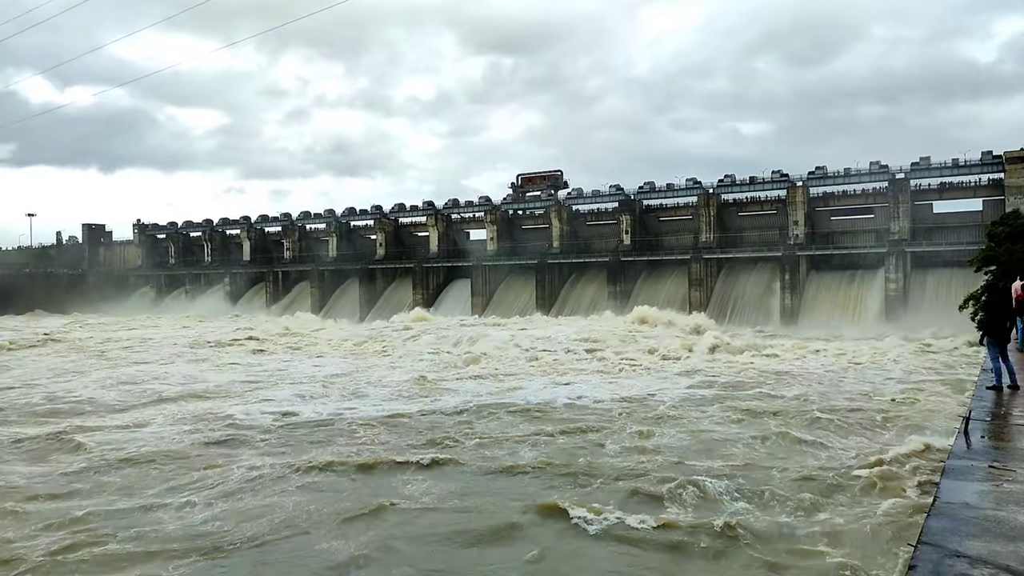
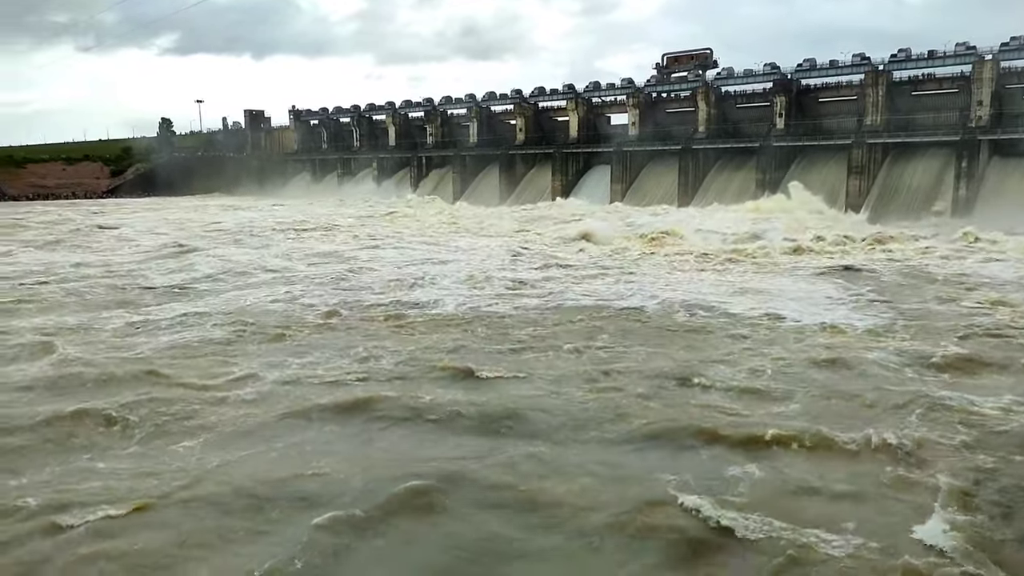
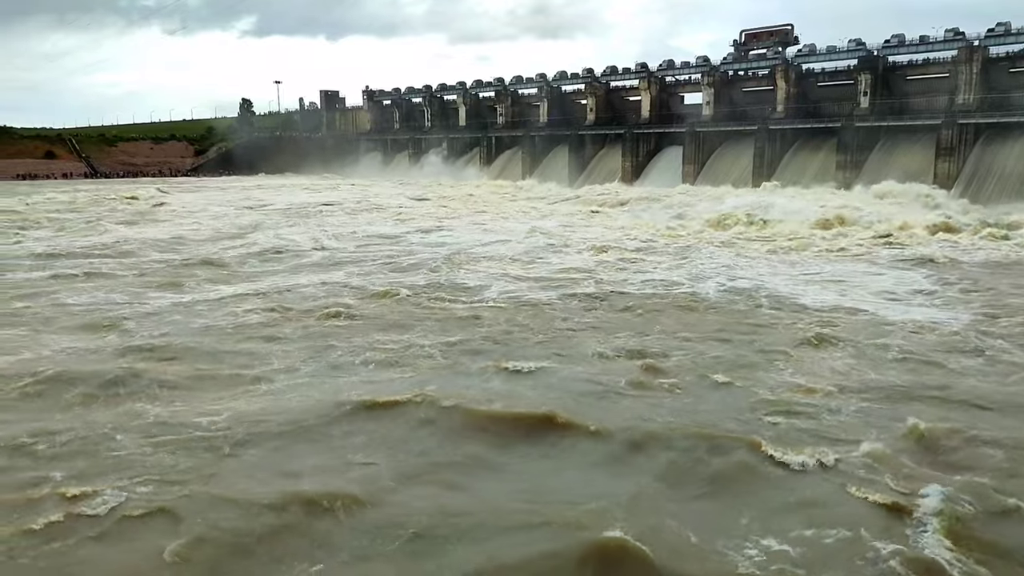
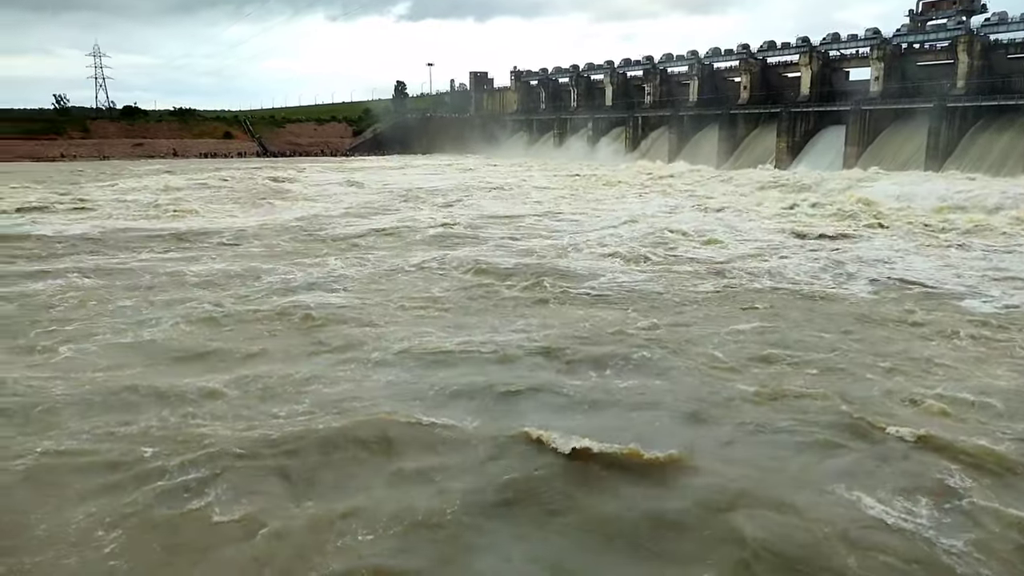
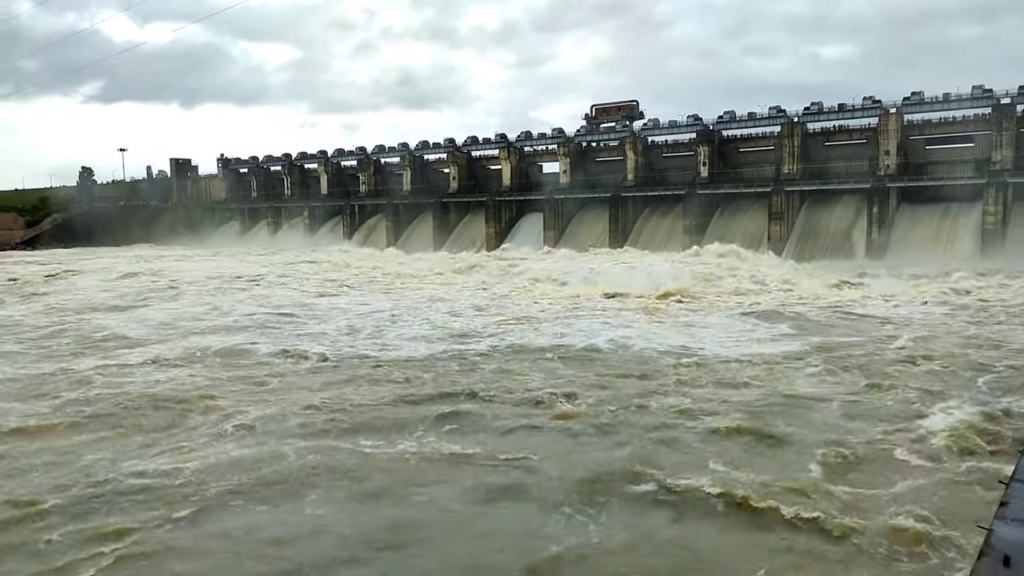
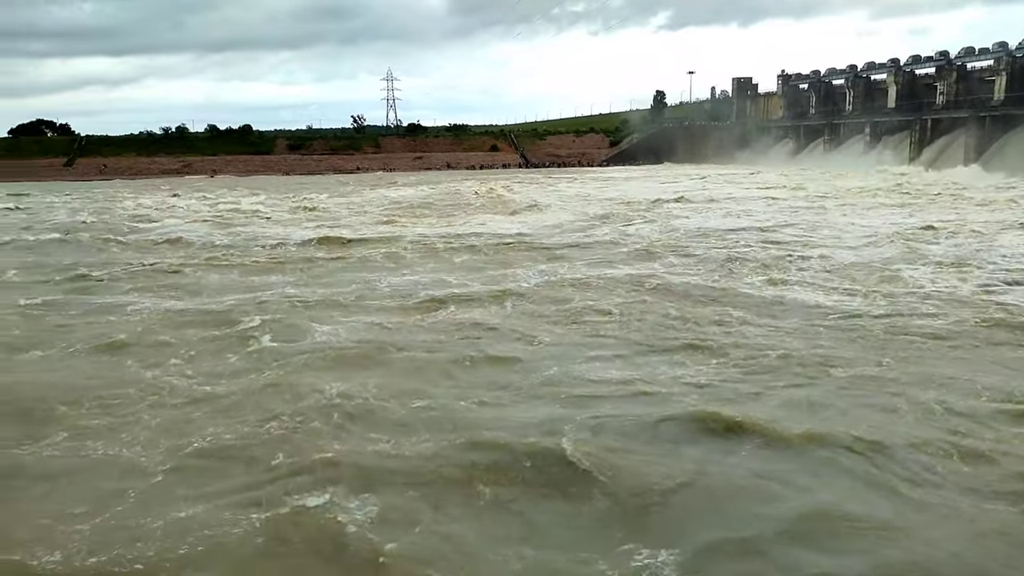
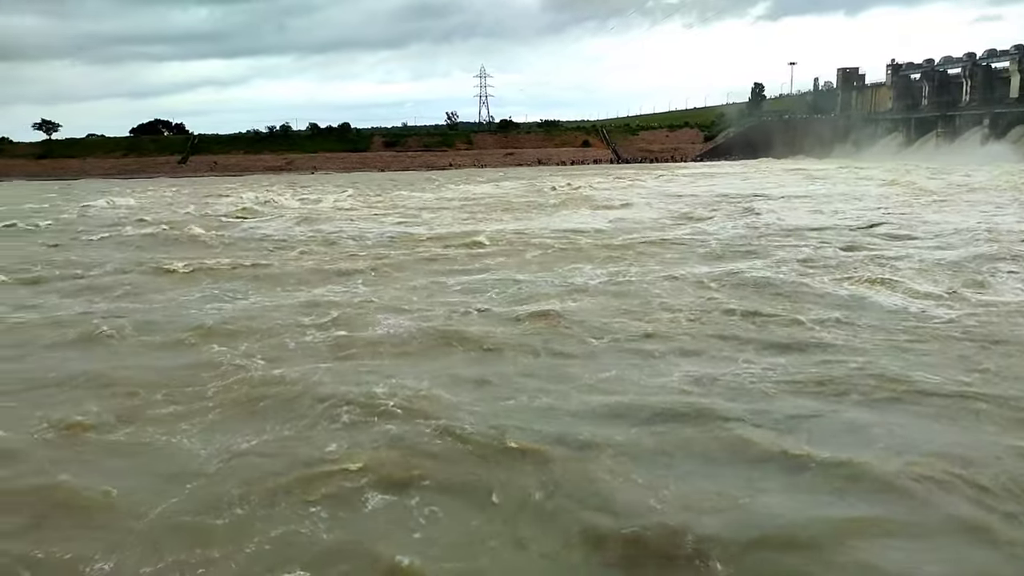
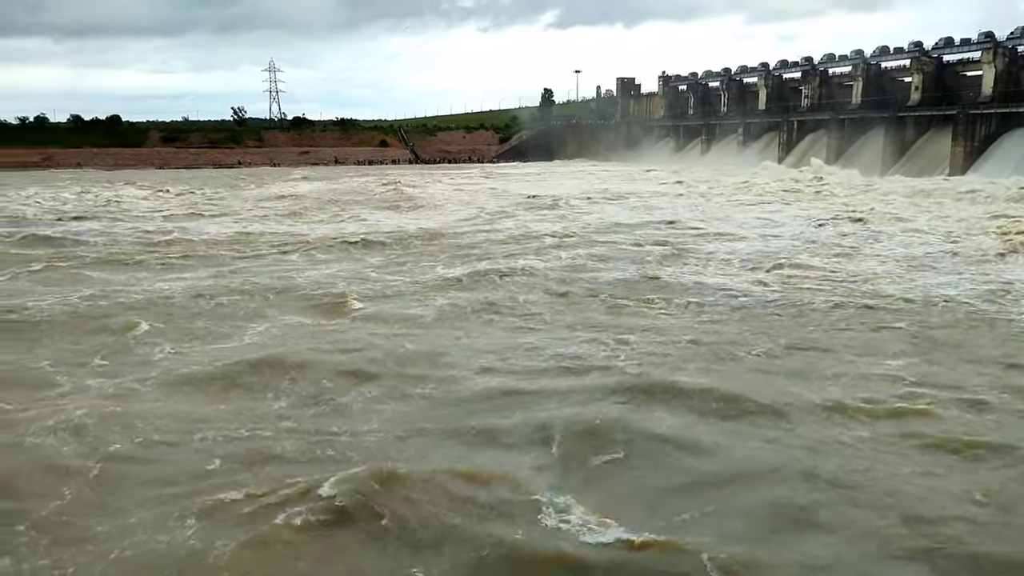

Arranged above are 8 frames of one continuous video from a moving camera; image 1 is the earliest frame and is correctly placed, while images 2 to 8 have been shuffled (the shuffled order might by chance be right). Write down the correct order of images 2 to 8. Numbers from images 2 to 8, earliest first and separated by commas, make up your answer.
5, 2, 3, 4, 8, 6, 7
